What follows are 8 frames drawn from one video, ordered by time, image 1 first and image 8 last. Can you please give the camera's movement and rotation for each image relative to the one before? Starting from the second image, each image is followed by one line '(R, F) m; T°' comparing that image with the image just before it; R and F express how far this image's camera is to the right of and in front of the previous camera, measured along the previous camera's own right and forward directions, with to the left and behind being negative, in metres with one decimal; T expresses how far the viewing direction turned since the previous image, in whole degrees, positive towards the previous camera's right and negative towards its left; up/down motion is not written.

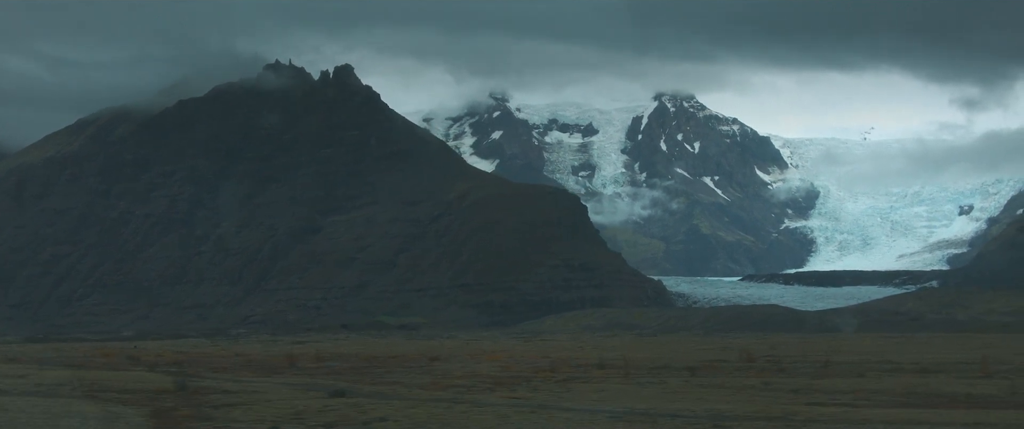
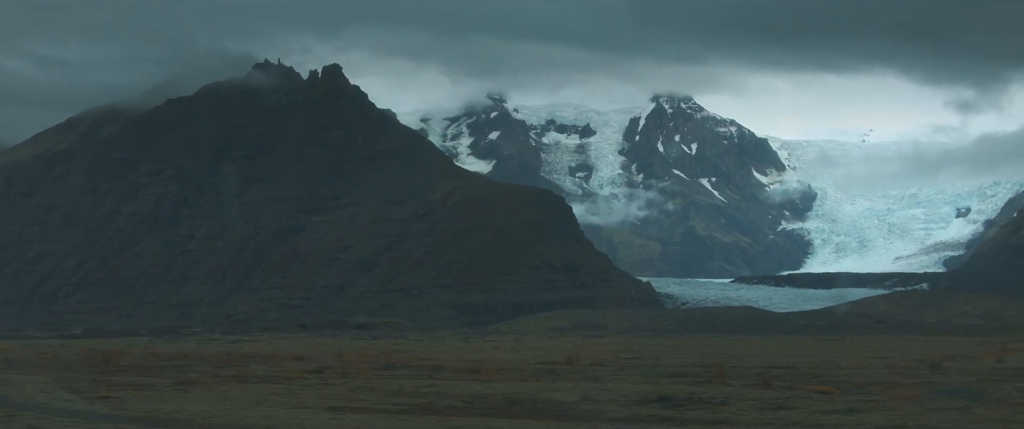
(+3.0, +0.1) m; 0°
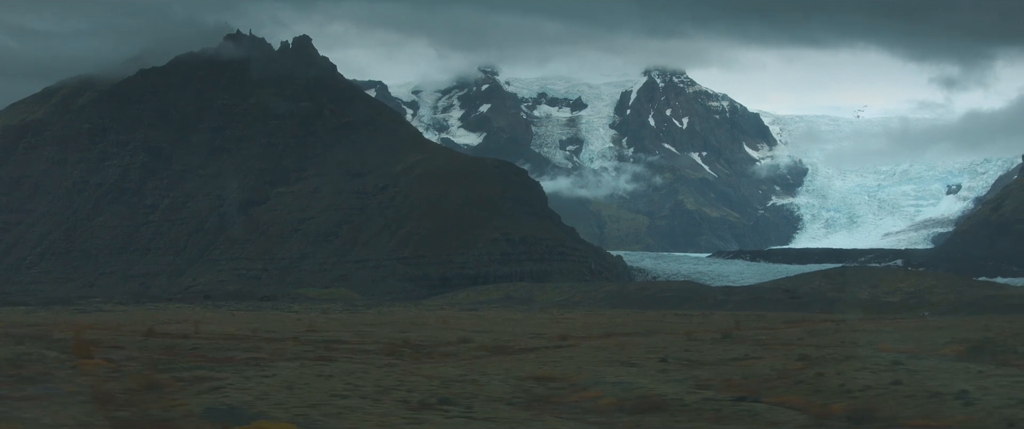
(+6.7, +0.1) m; 0°
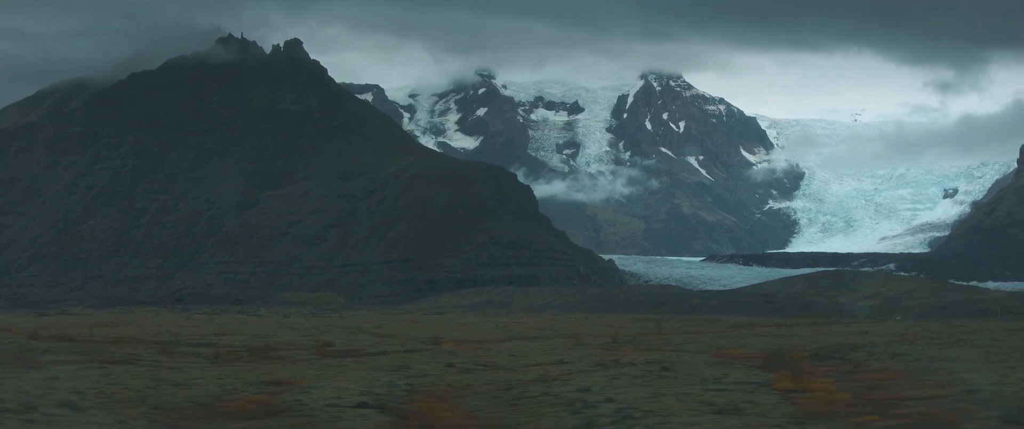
(+1.9, -0.1) m; 0°
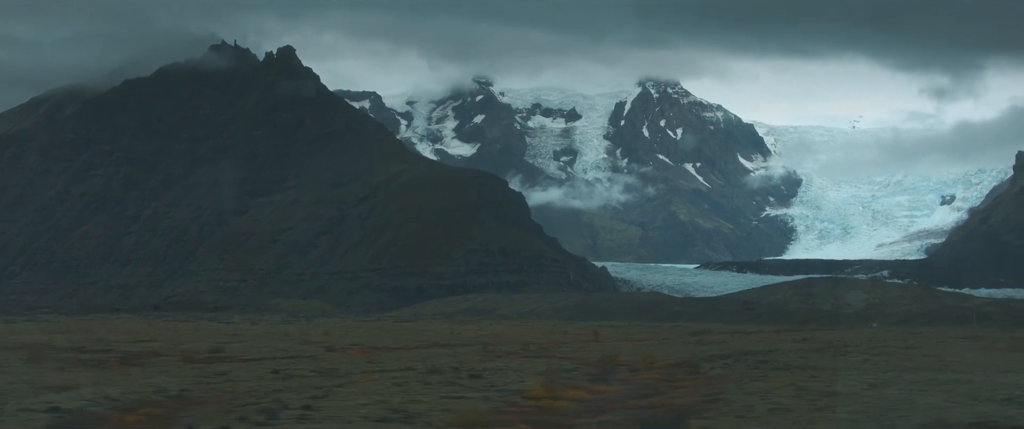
(+1.6, -0.1) m; 0°
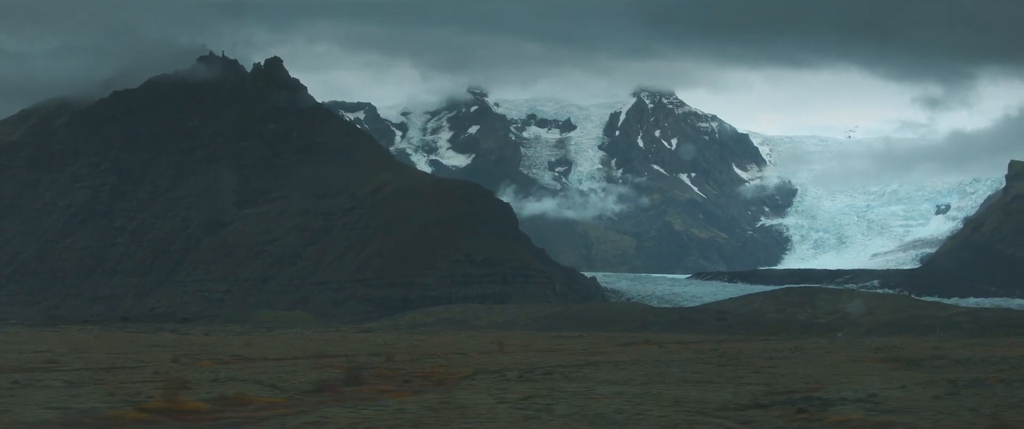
(+2.2, 0.0) m; 0°
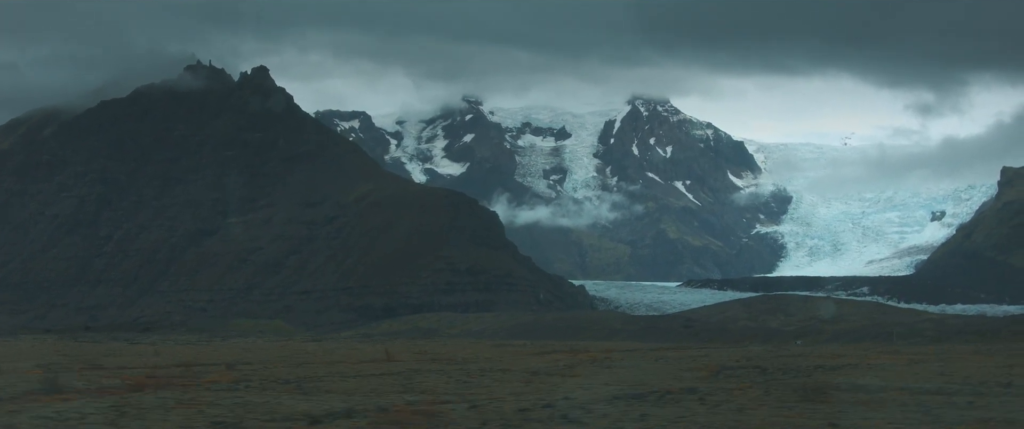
(+2.6, -0.1) m; 0°
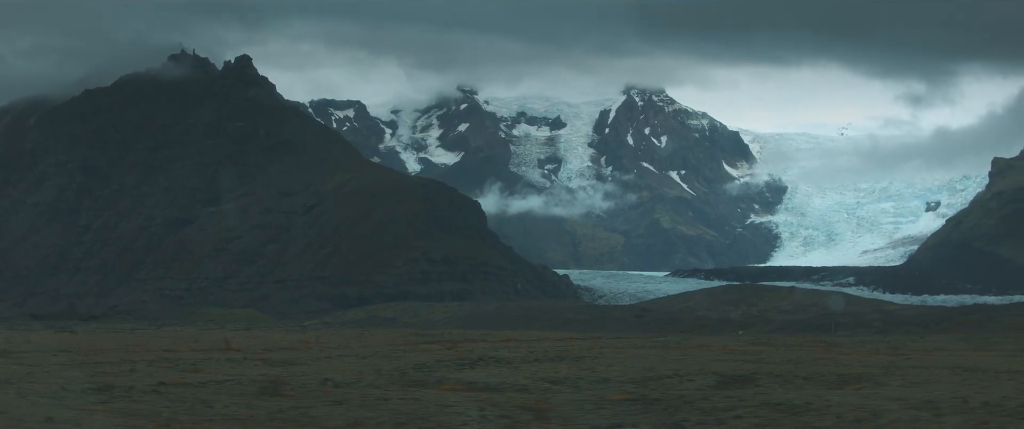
(+3.8, 0.0) m; 0°
